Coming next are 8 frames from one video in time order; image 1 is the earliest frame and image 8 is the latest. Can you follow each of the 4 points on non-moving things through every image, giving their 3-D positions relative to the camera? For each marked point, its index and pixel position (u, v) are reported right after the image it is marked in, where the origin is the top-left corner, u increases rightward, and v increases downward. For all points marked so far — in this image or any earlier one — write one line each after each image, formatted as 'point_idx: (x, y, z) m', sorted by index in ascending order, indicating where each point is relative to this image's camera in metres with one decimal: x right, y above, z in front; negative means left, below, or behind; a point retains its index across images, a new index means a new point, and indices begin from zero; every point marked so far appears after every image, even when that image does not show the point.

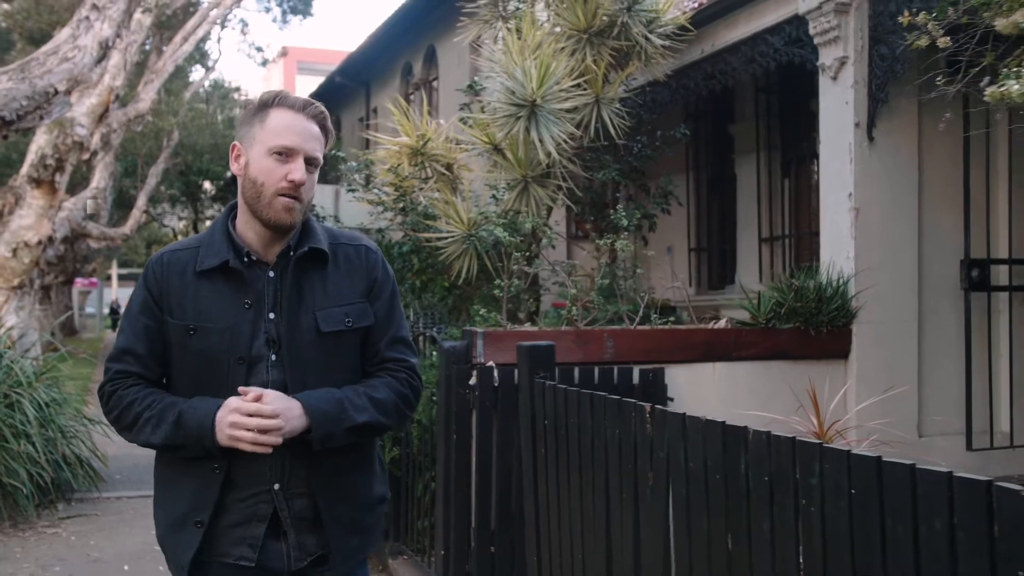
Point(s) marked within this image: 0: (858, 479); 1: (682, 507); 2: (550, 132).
0: (+0.9, -0.5, +2.7) m
1: (+0.6, -0.8, +3.5) m
2: (+0.3, +1.3, +8.2) m
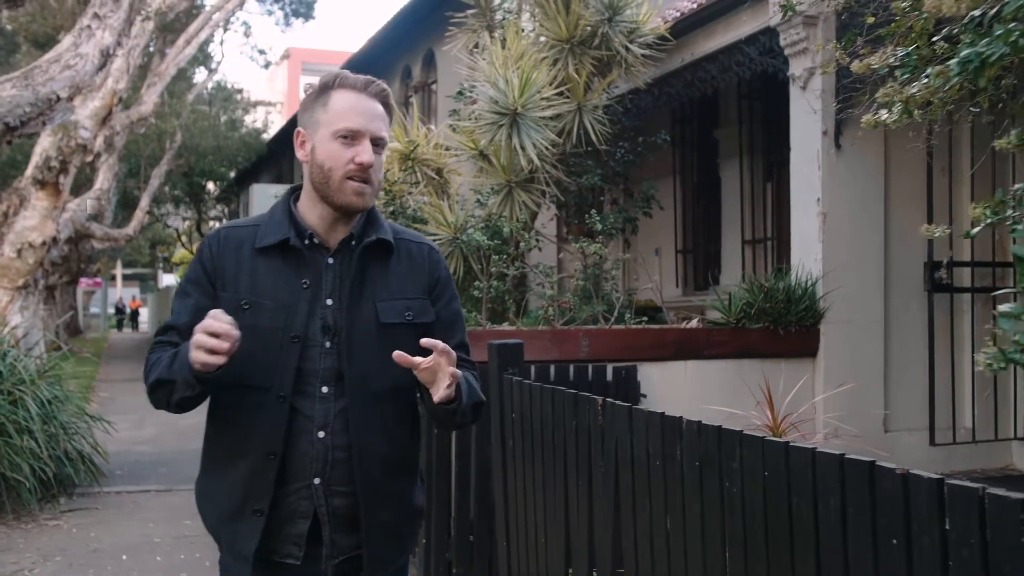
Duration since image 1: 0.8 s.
0: (+0.8, -0.5, +3.0) m
1: (+0.5, -0.8, +3.8) m
2: (+0.1, +1.3, +8.5) m
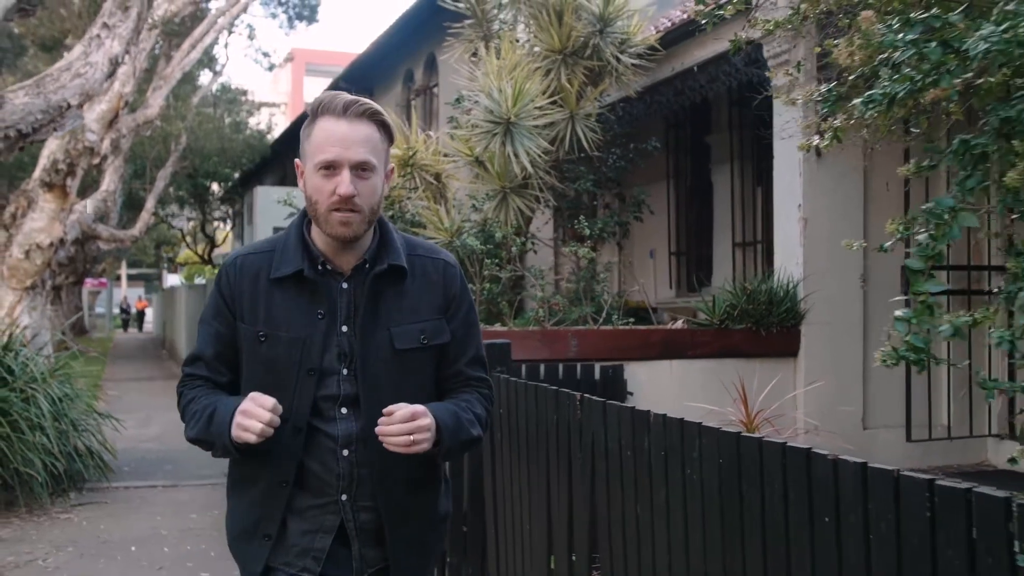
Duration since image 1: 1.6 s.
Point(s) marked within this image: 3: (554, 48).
0: (+0.7, -0.5, +3.3) m
1: (+0.4, -0.8, +4.1) m
2: (+0.1, +1.3, +8.9) m
3: (+0.4, +2.3, +9.4) m
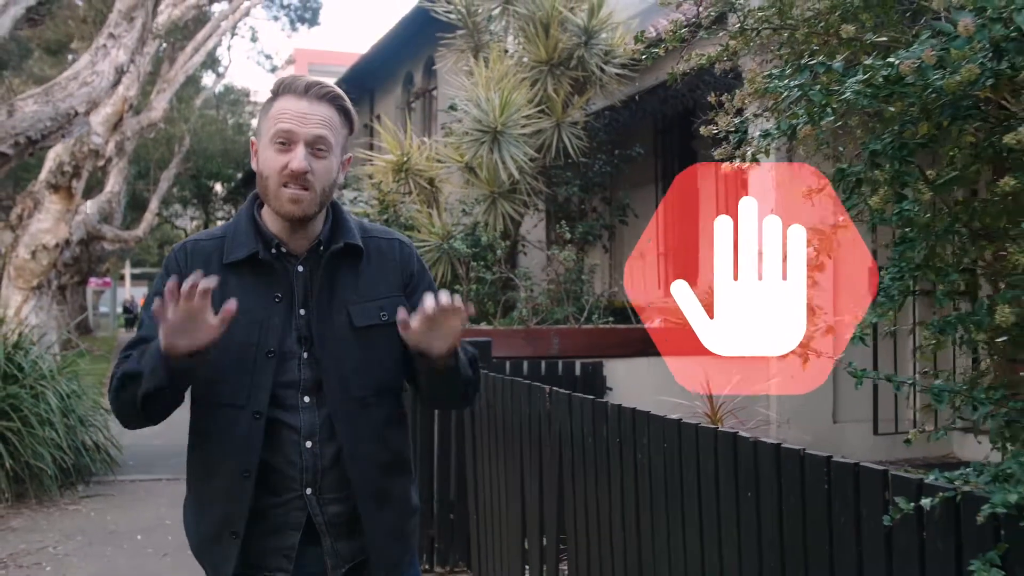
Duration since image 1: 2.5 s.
0: (+0.6, -0.6, +3.7) m
1: (+0.3, -0.8, +4.6) m
2: (0.0, +1.3, +9.3) m
3: (+0.3, +2.2, +9.8) m
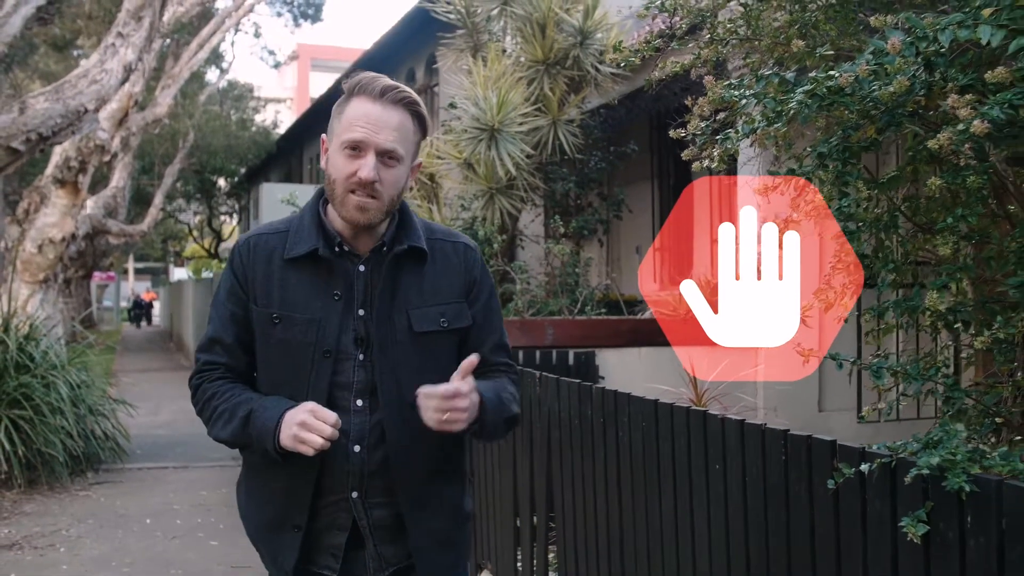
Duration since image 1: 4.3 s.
0: (+0.5, -0.5, +4.0) m
1: (+0.2, -0.8, +4.9) m
2: (0.0, +1.3, +9.6) m
3: (+0.3, +2.3, +10.0) m
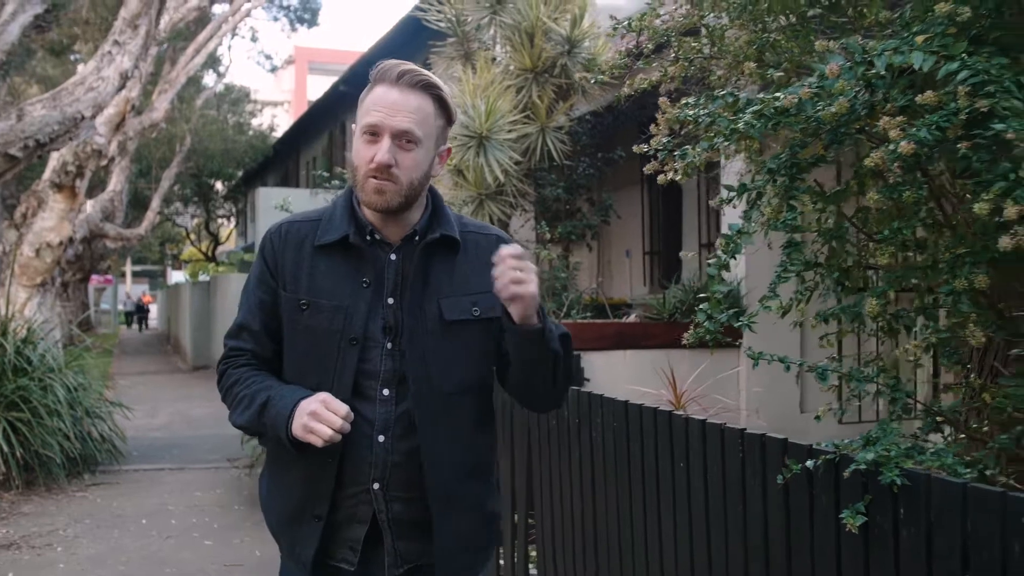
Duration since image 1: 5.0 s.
0: (+0.4, -0.5, +4.2) m
1: (+0.1, -0.8, +5.0) m
2: (-0.1, +1.3, +9.7) m
3: (+0.1, +2.3, +10.2) m
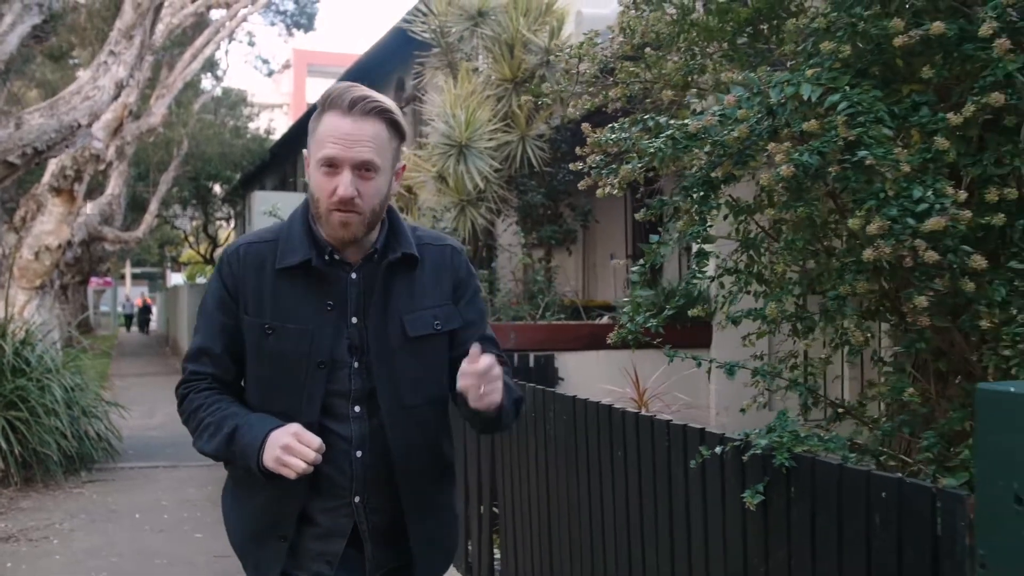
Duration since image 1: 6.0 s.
0: (+0.2, -0.6, +4.6) m
1: (-0.1, -0.8, +5.4) m
2: (-0.3, +1.3, +10.1) m
3: (-0.1, +2.3, +10.6) m
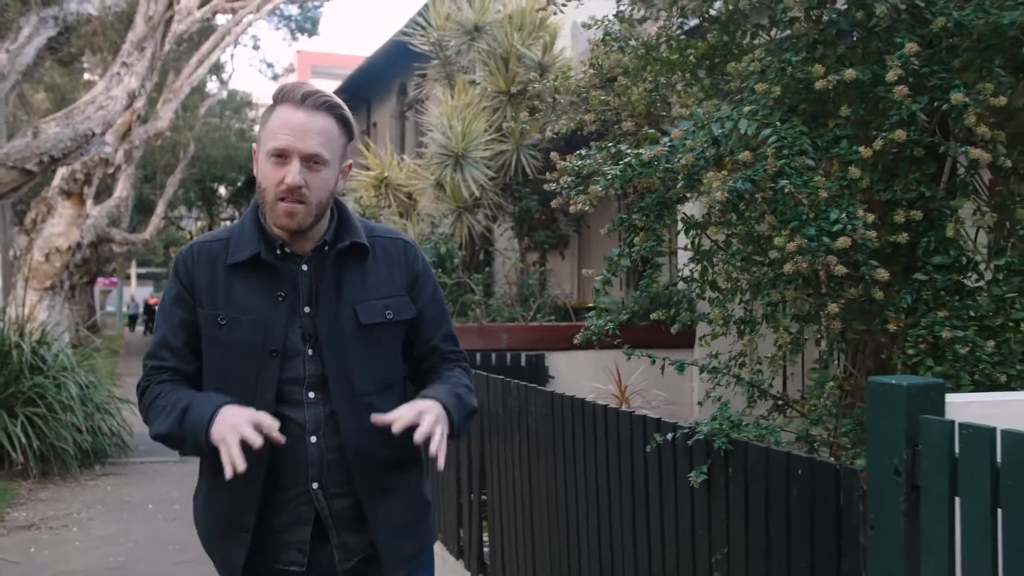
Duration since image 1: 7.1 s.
0: (+0.2, -0.6, +5.0) m
1: (-0.1, -0.9, +5.9) m
2: (-0.4, +1.2, +10.6) m
3: (-0.1, +2.2, +11.1) m
